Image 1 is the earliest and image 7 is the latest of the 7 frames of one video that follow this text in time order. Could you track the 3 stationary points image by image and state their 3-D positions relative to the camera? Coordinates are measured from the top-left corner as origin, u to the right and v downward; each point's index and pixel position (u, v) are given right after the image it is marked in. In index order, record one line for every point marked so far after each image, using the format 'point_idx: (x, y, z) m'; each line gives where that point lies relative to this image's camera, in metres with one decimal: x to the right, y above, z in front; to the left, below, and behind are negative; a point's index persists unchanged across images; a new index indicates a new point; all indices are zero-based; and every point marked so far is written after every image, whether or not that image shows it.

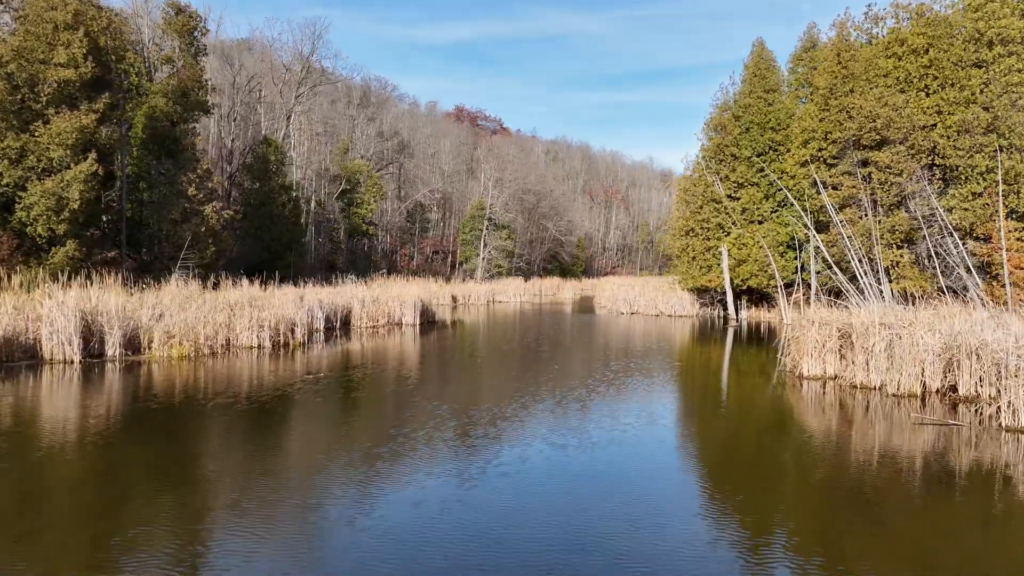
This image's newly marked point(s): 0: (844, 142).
0: (+9.9, +4.4, +18.5) m
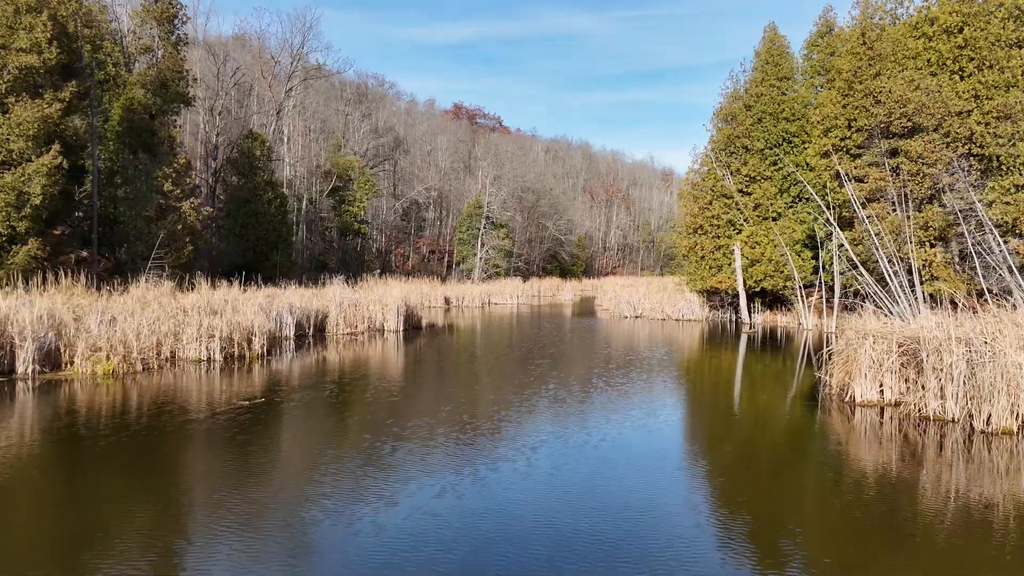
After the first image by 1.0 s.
0: (+9.8, +4.3, +16.9) m
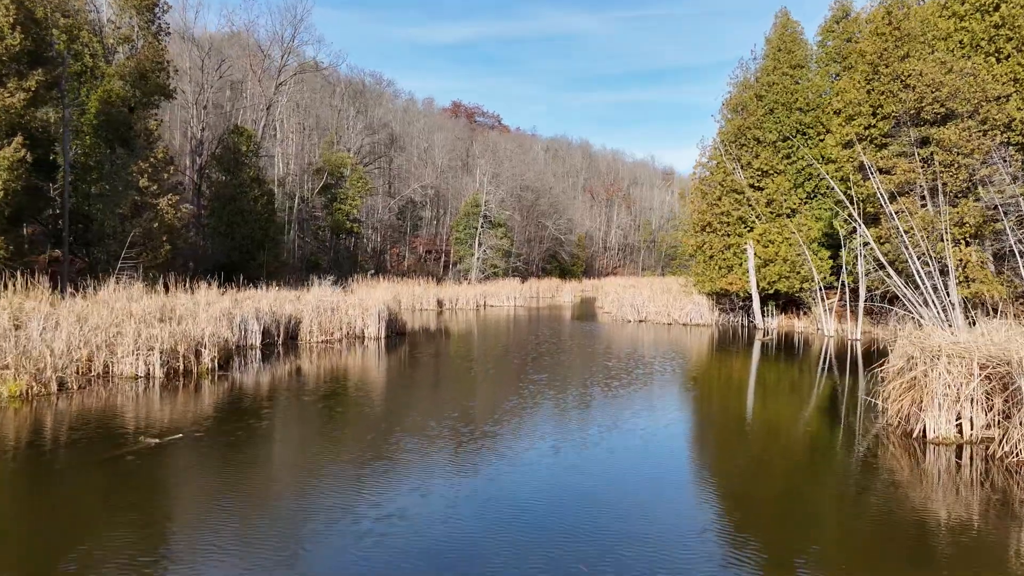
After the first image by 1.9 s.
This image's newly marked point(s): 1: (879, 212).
0: (+9.6, +4.3, +15.5) m
1: (+9.2, +1.9, +15.6) m
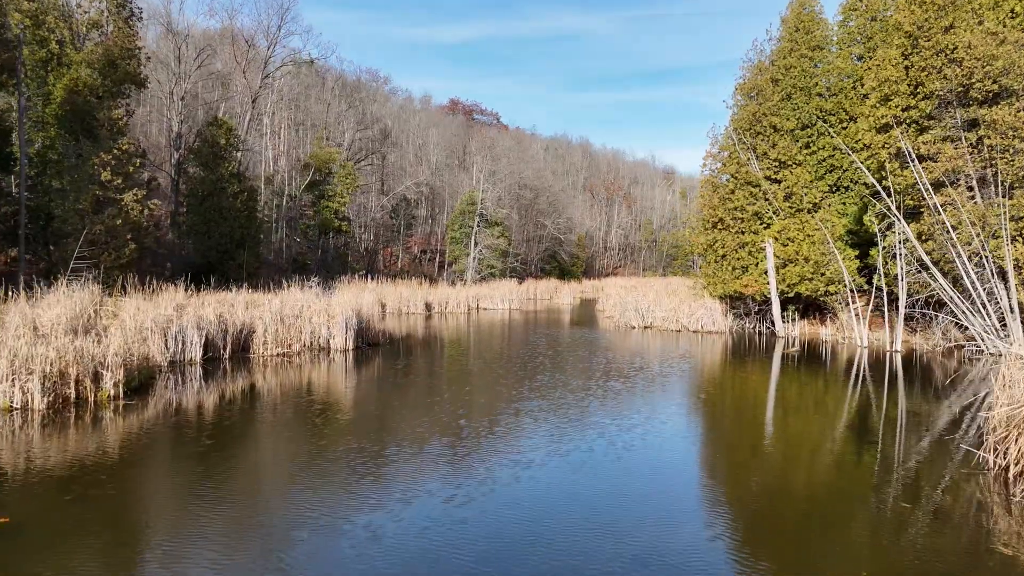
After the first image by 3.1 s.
0: (+9.4, +4.2, +13.6) m
1: (+8.9, +1.8, +13.8) m
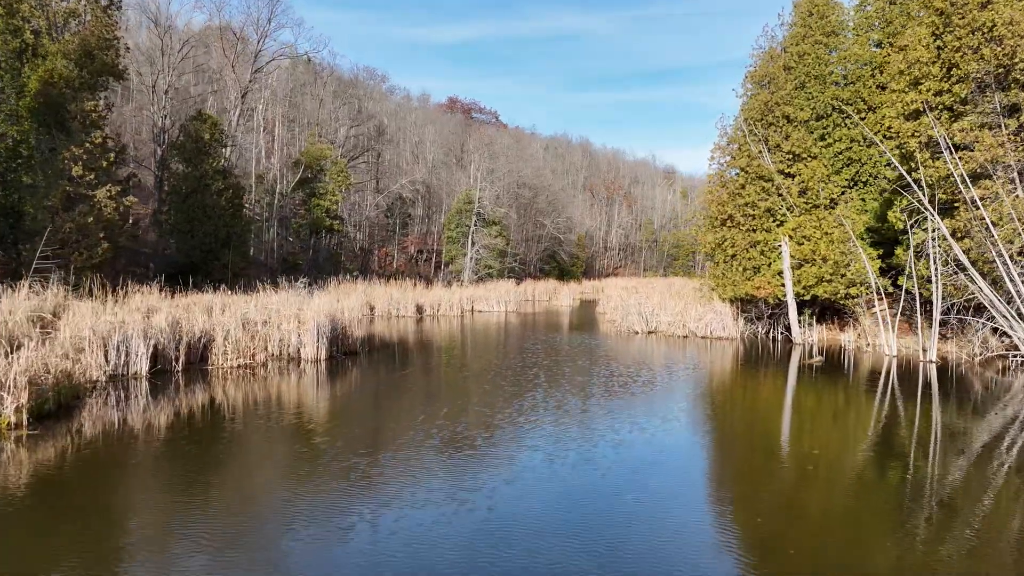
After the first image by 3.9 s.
0: (+9.2, +4.1, +12.4) m
1: (+8.8, +1.7, +12.5) m
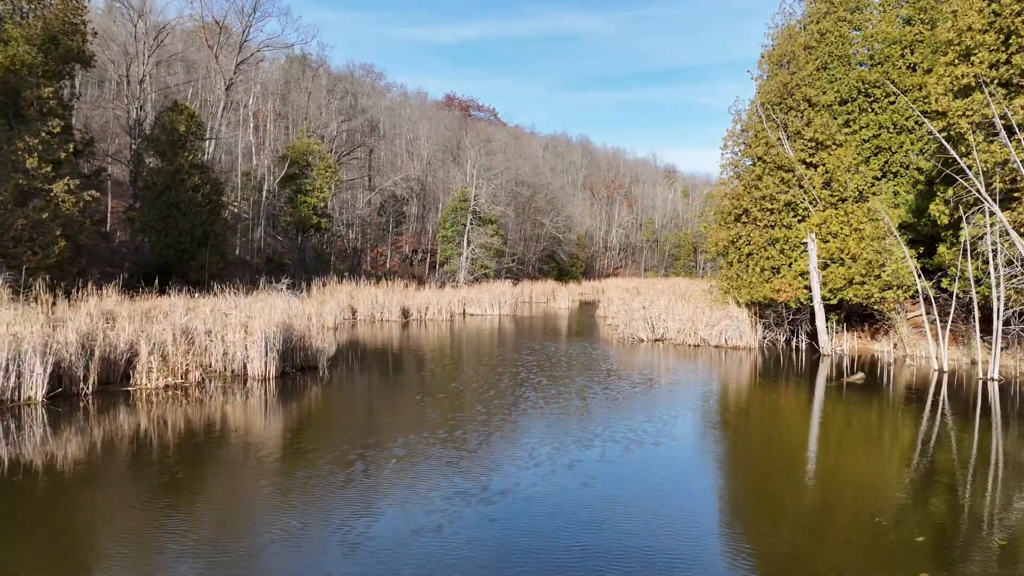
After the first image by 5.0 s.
0: (+9.0, +4.1, +10.7) m
1: (+8.6, +1.7, +10.8) m
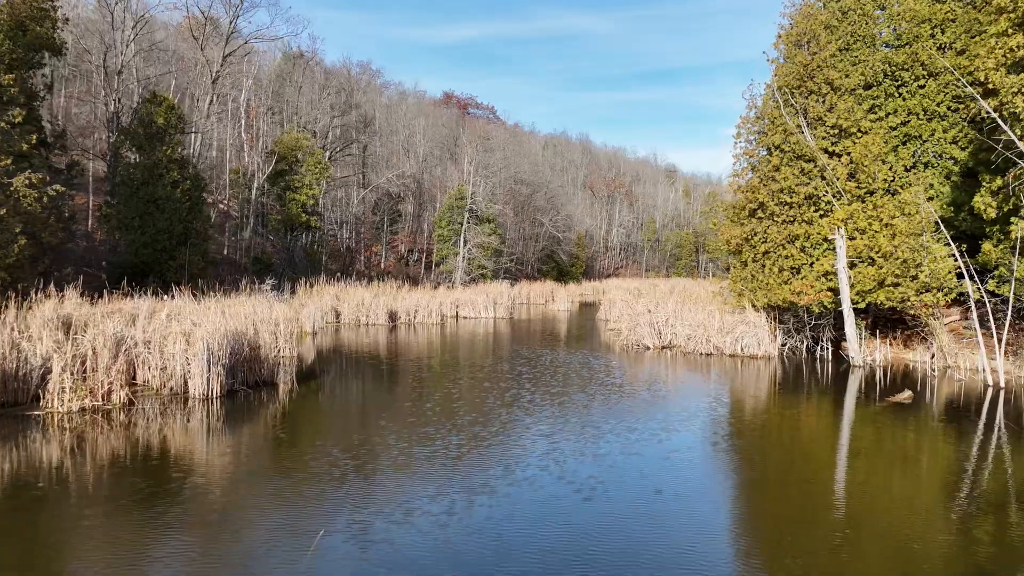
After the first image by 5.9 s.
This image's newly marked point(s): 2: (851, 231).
0: (+8.8, +4.0, +9.3) m
1: (+8.4, +1.6, +9.5) m
2: (+7.8, +1.3, +14.8) m
